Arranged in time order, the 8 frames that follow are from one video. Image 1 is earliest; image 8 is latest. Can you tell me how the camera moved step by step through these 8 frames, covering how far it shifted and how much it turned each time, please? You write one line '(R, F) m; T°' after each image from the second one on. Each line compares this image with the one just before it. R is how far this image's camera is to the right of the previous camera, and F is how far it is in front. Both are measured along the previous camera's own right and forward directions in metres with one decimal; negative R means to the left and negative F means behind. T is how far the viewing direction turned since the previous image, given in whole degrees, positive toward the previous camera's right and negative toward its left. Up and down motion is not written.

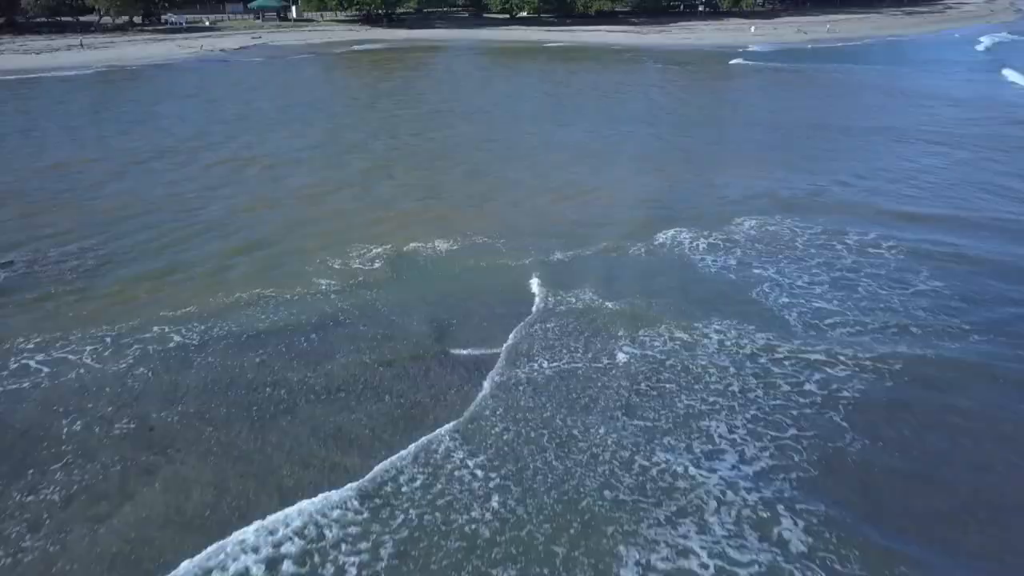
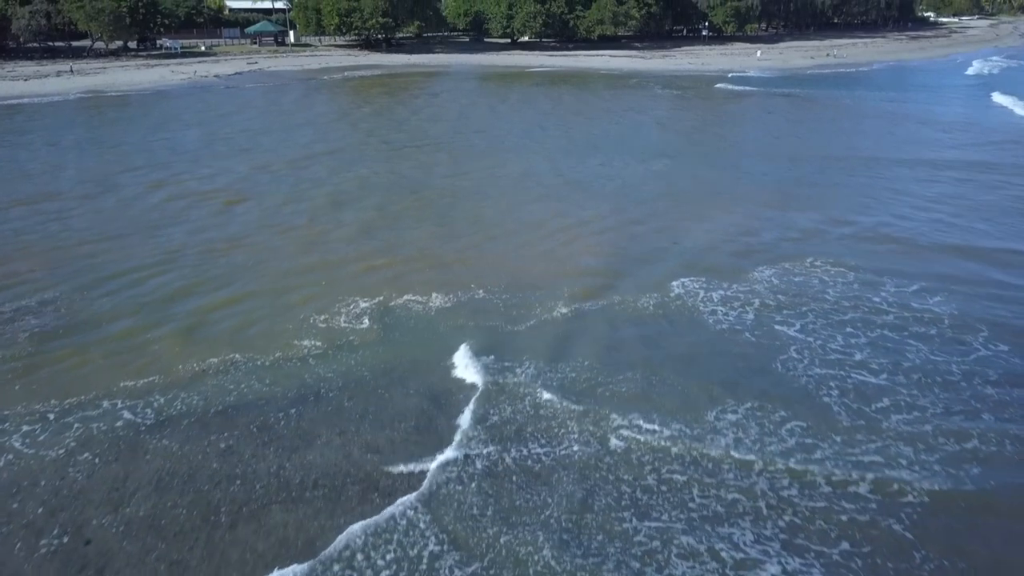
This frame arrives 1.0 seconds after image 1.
(0.0, +1.4) m; 0°
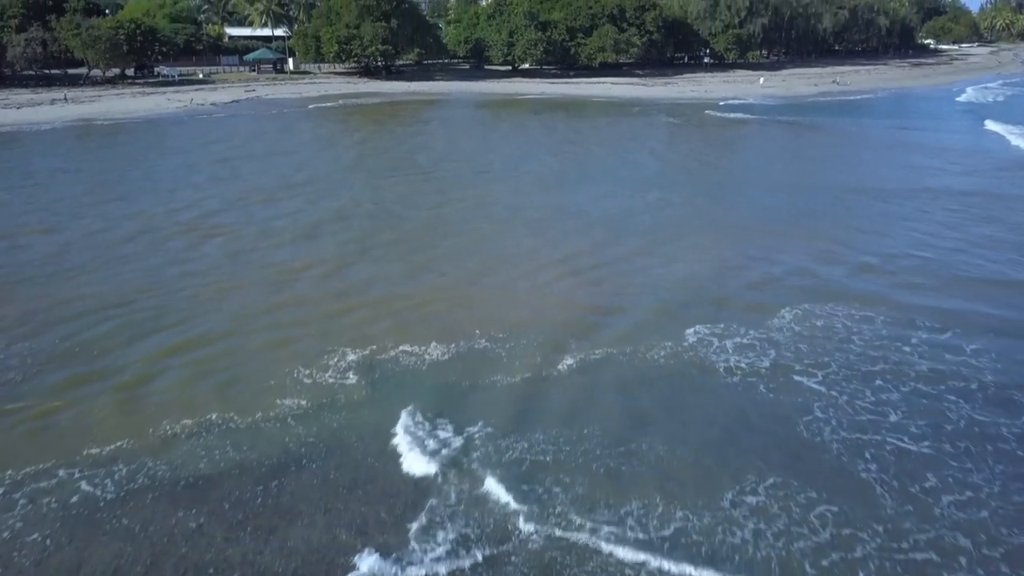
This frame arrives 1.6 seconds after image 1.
(0.0, +1.0) m; 0°
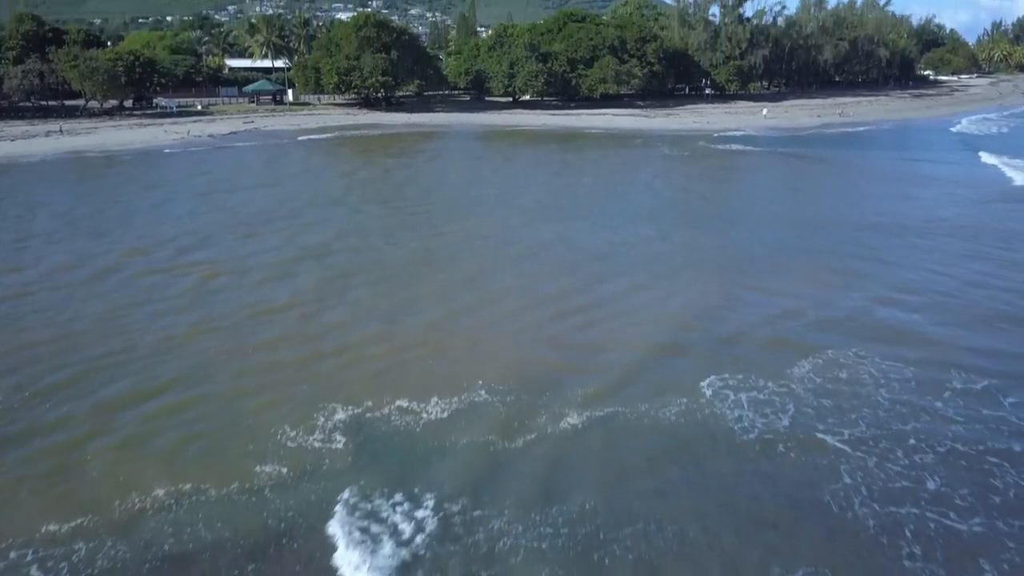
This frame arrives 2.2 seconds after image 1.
(0.0, +0.8) m; 0°
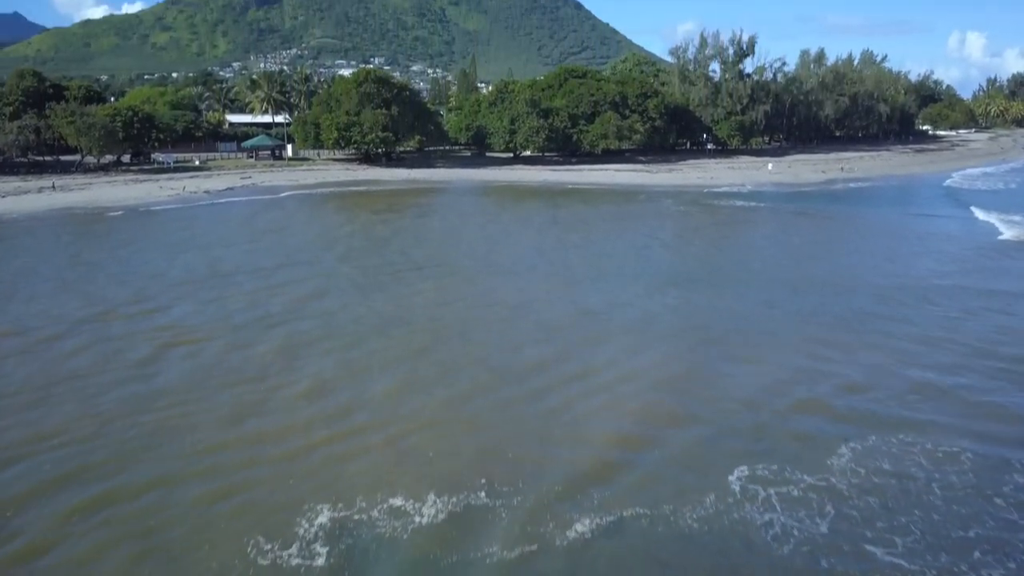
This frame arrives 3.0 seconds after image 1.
(-0.1, +1.2) m; 0°
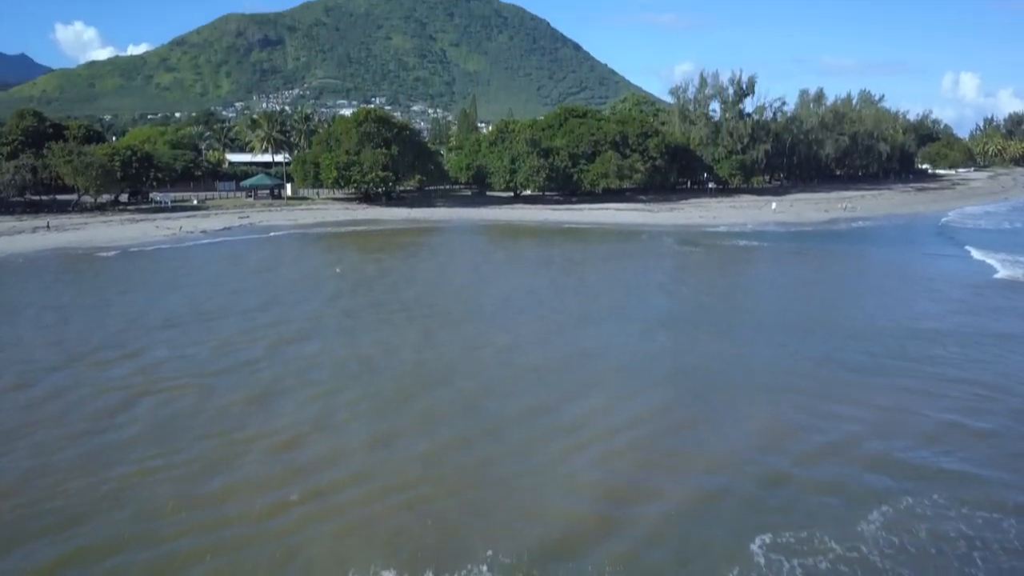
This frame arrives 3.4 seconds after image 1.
(-0.1, +0.7) m; 0°
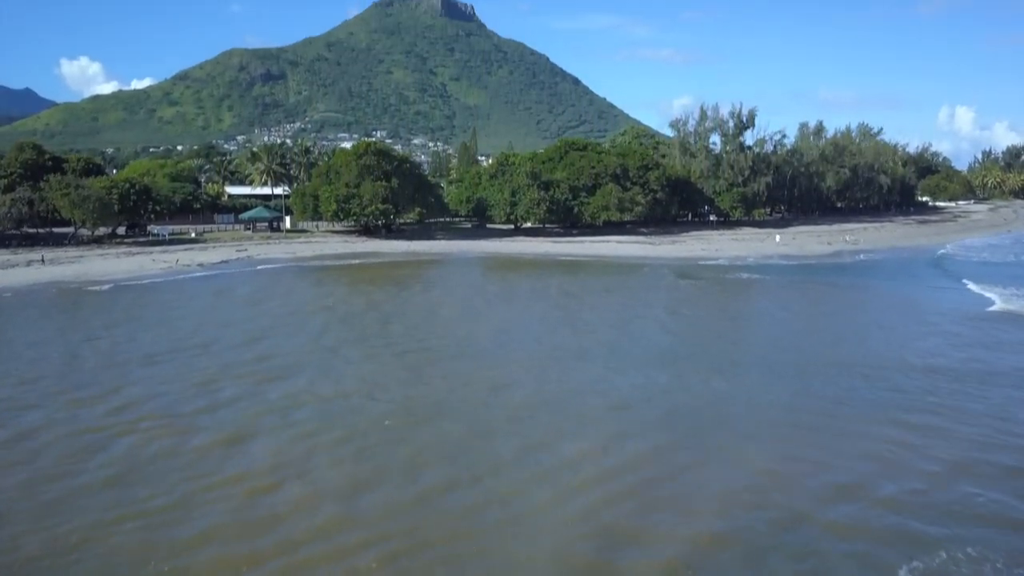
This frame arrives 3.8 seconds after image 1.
(0.0, +0.6) m; 0°
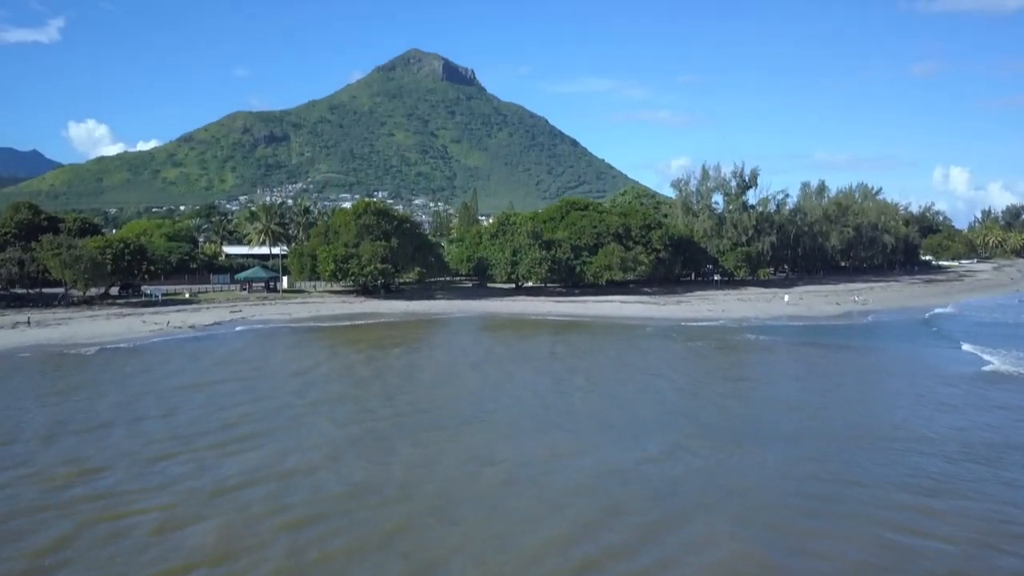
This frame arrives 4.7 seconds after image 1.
(-0.1, +1.3) m; 0°
